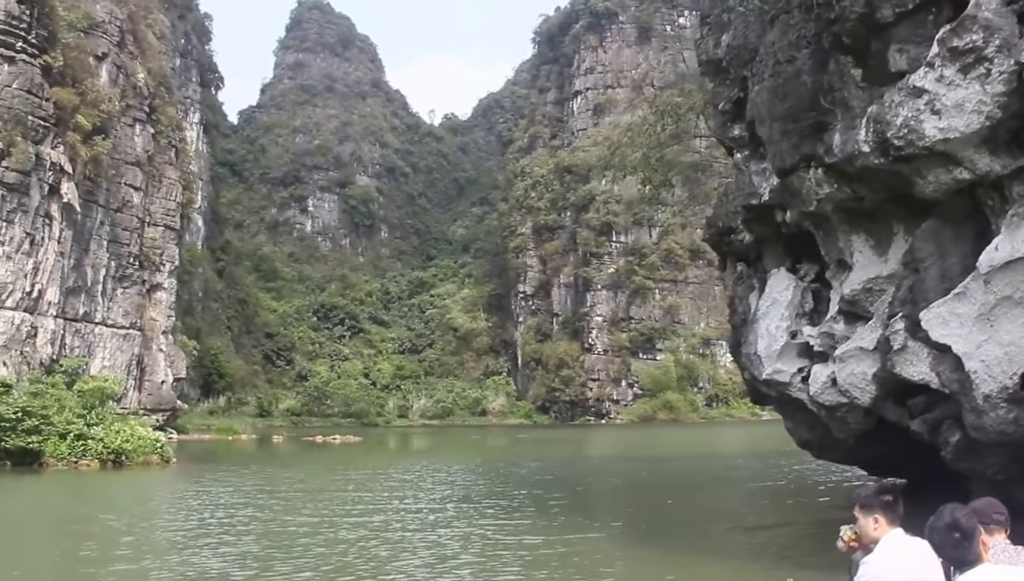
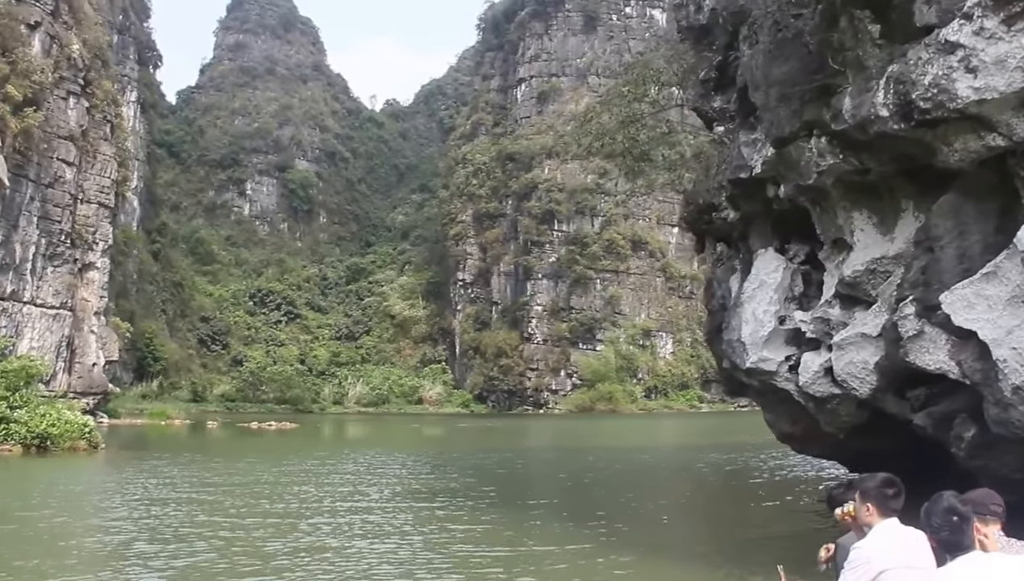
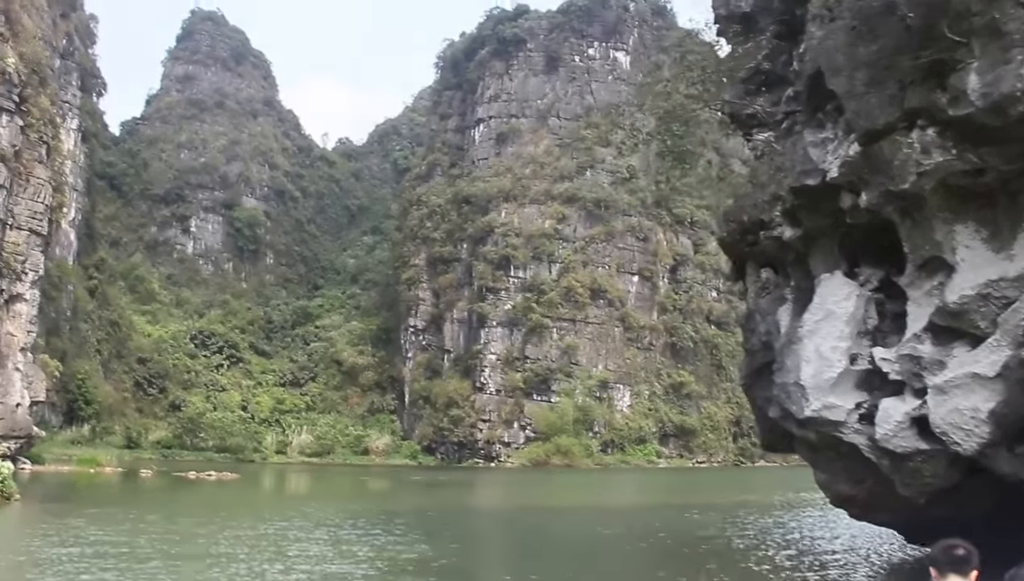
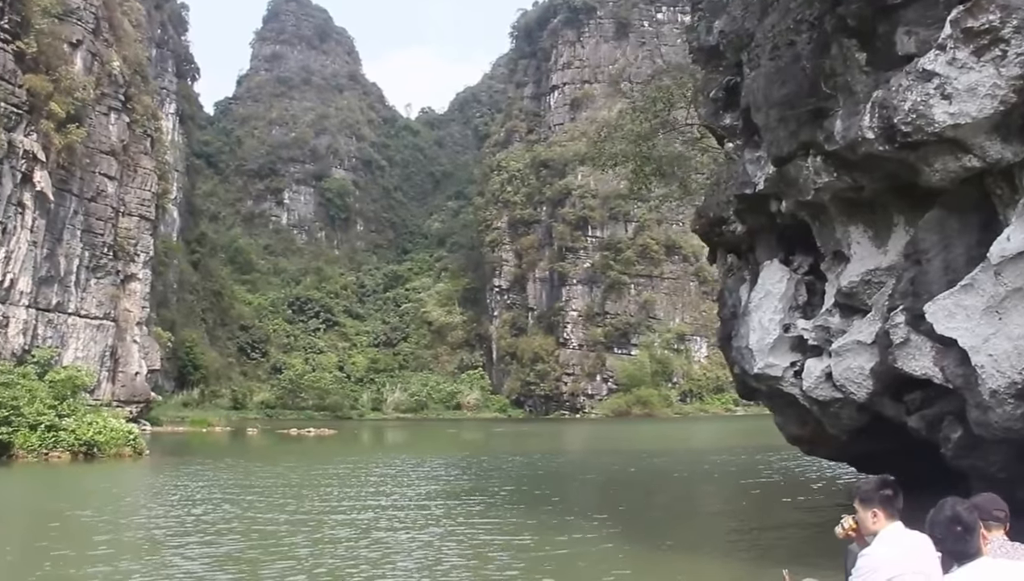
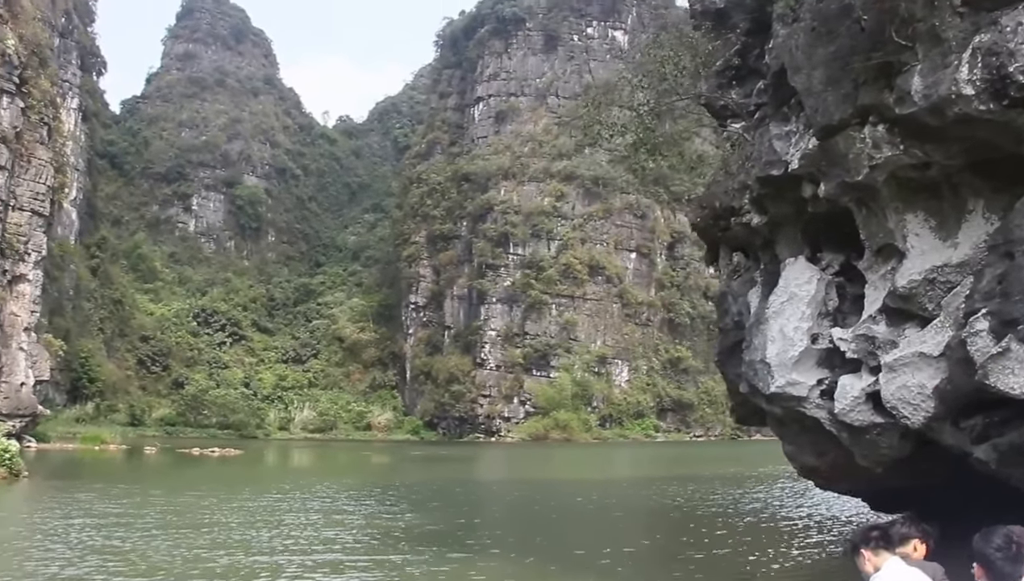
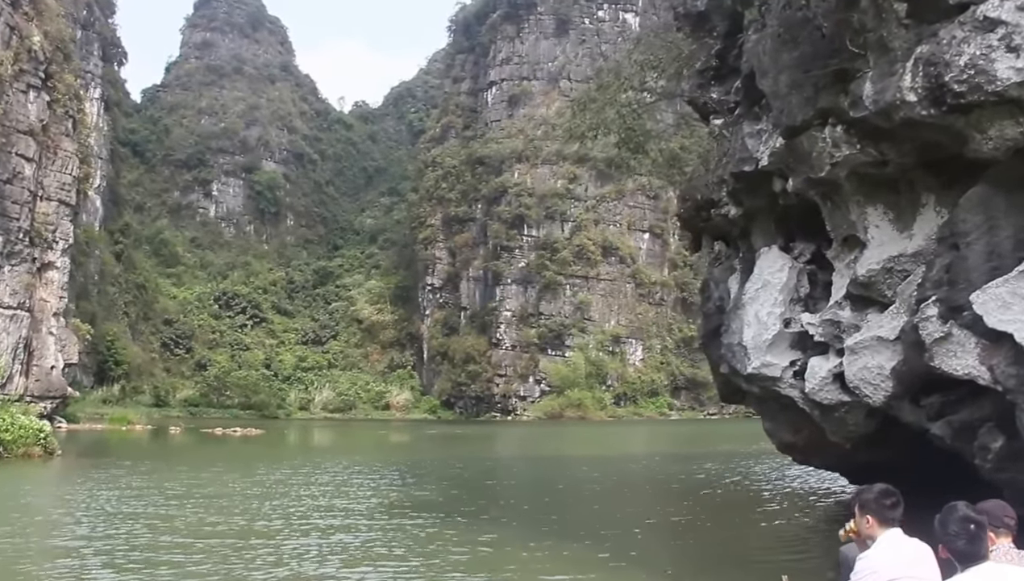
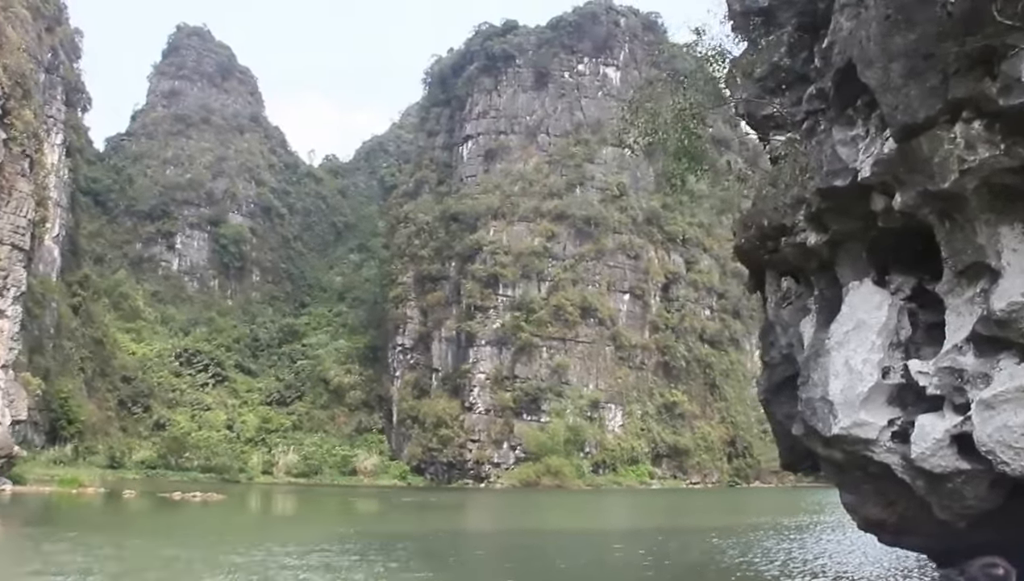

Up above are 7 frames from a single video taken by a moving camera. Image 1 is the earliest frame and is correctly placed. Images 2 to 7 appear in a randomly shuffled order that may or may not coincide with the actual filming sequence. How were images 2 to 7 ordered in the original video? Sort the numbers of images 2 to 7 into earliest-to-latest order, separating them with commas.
4, 2, 6, 5, 3, 7
